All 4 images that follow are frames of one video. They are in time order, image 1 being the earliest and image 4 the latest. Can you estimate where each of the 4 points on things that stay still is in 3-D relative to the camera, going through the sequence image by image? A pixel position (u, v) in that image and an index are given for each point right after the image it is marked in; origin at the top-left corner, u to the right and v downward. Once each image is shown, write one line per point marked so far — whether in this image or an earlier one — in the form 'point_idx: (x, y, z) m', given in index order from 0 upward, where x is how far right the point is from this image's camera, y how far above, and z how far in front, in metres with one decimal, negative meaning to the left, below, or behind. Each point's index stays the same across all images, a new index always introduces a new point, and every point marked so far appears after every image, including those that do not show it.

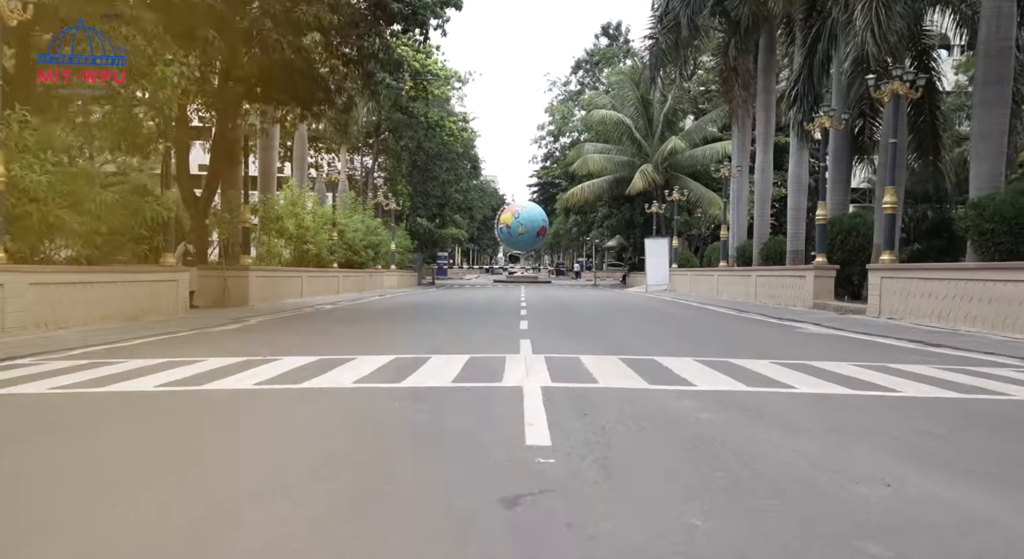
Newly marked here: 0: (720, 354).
0: (+3.0, -1.0, +10.4) m
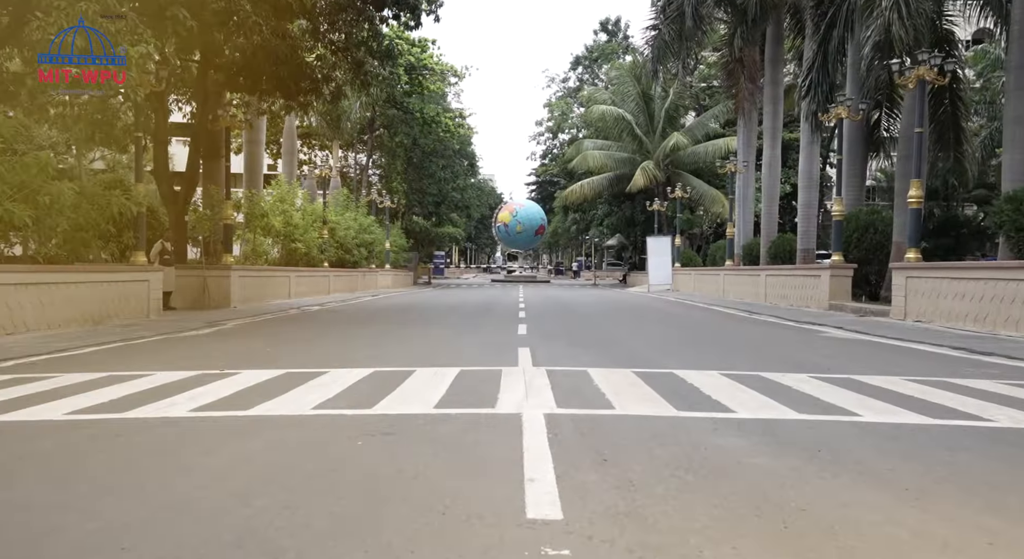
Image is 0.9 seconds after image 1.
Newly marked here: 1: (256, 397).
0: (+3.0, -1.0, +9.3) m
1: (-2.0, -0.9, +5.5) m
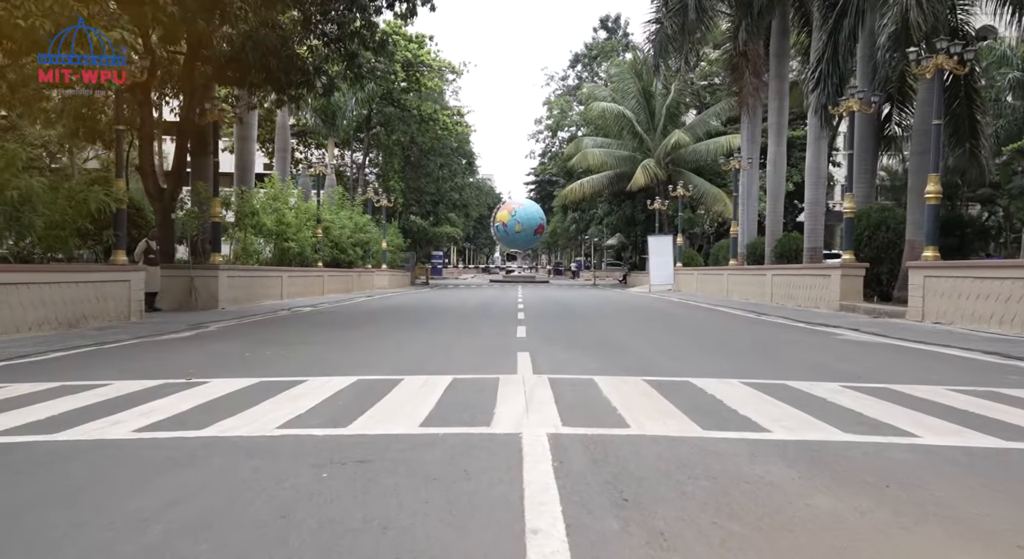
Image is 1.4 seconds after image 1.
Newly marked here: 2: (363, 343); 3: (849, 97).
0: (+3.0, -1.0, +8.6) m
1: (-2.0, -0.9, +4.8) m
2: (-2.2, -0.9, +10.5) m
3: (+8.6, +4.6, +18.0) m
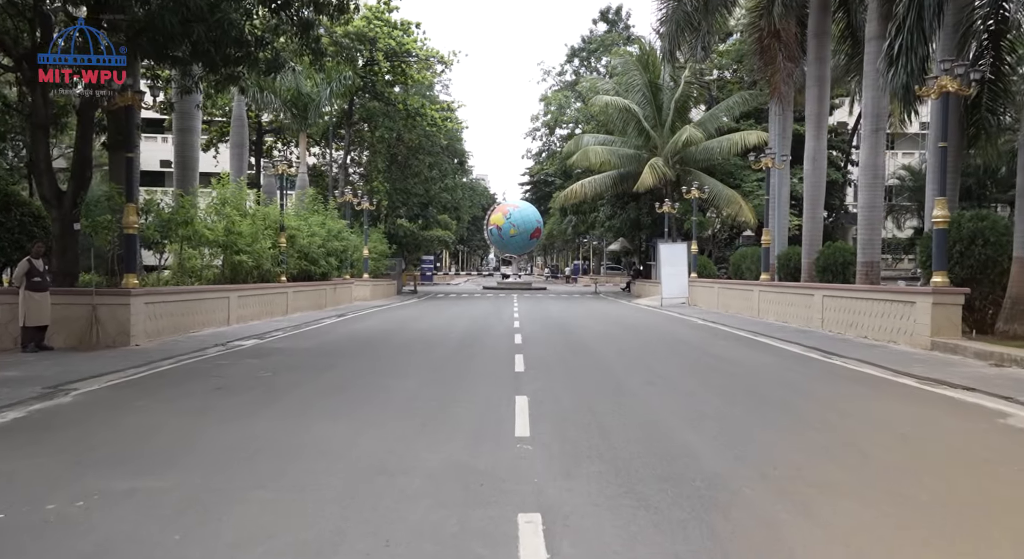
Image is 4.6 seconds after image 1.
0: (+2.9, -1.6, +4.5) m
1: (-2.0, -1.5, +0.7) m
2: (-2.3, -1.5, +6.4) m
3: (+8.5, +4.0, +14.0) m
